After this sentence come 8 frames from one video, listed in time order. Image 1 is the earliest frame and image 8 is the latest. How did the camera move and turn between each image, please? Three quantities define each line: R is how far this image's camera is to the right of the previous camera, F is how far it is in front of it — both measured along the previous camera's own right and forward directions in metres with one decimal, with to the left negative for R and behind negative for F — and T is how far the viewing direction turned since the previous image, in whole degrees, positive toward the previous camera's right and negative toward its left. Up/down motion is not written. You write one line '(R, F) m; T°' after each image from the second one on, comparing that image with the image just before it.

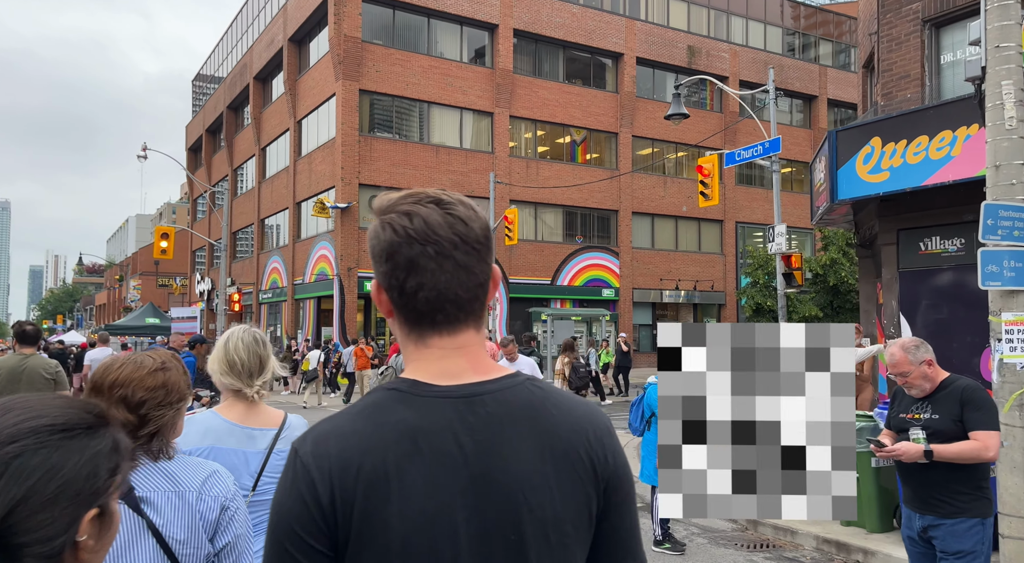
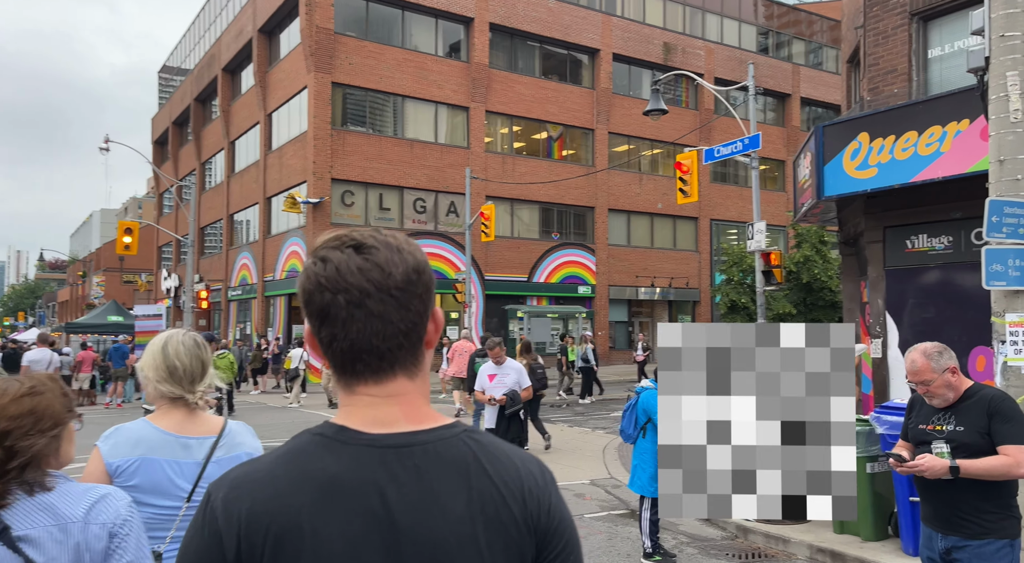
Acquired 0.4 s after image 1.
(-0.1, +0.4) m; +2°
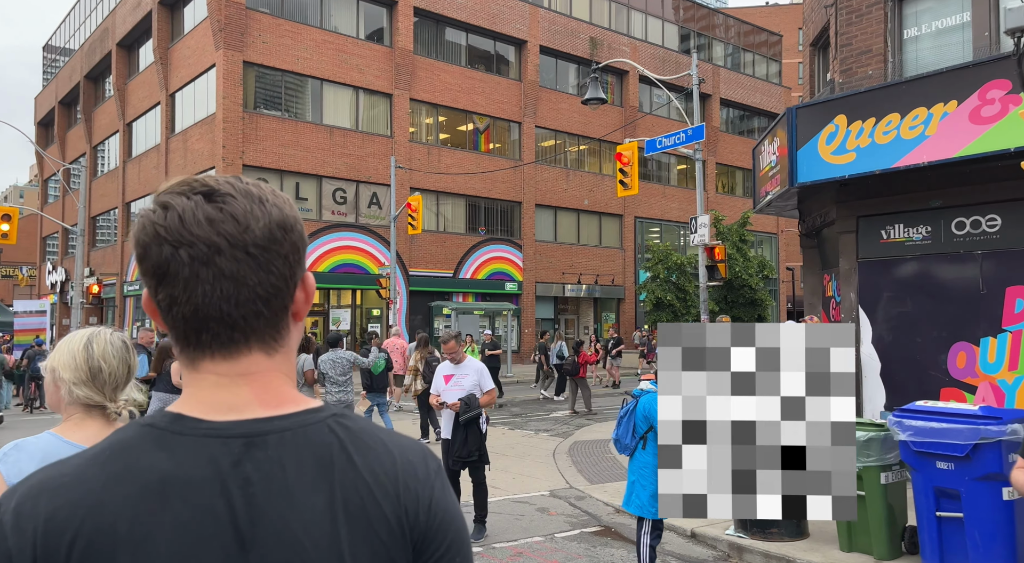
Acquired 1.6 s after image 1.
(-0.4, +1.1) m; +6°
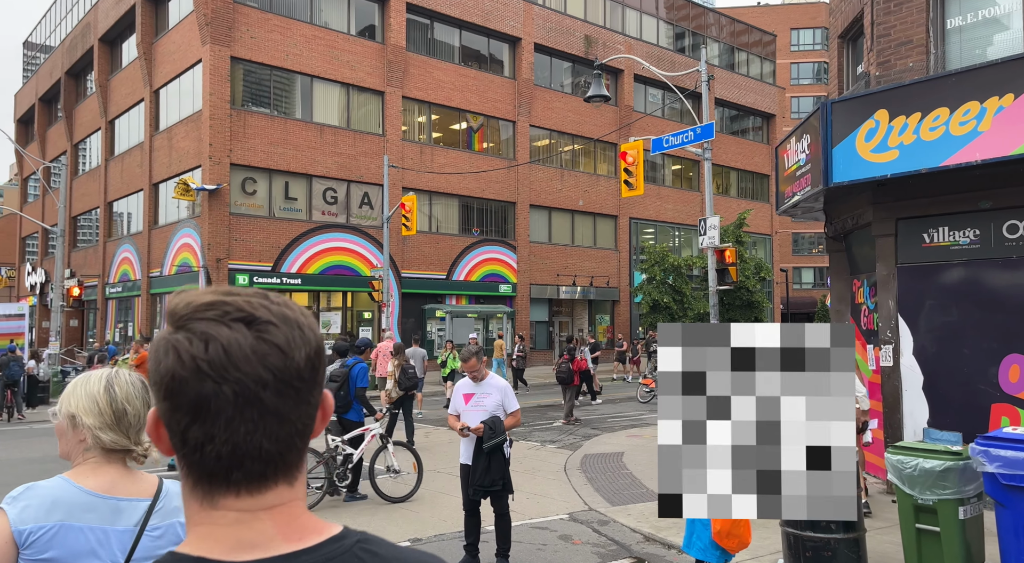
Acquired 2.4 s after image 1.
(-0.3, +0.7) m; +1°
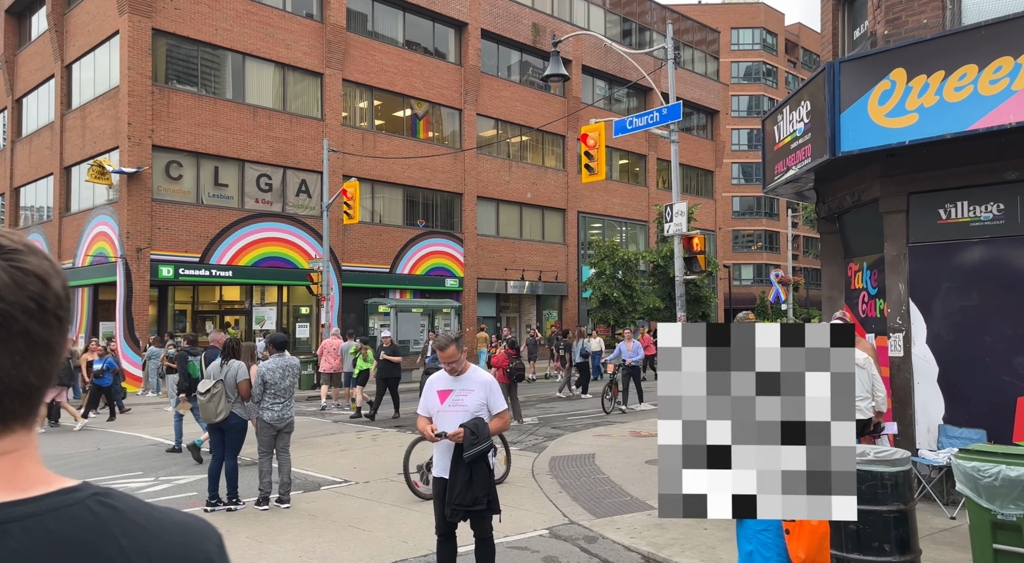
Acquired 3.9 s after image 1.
(-0.3, +1.2) m; +4°
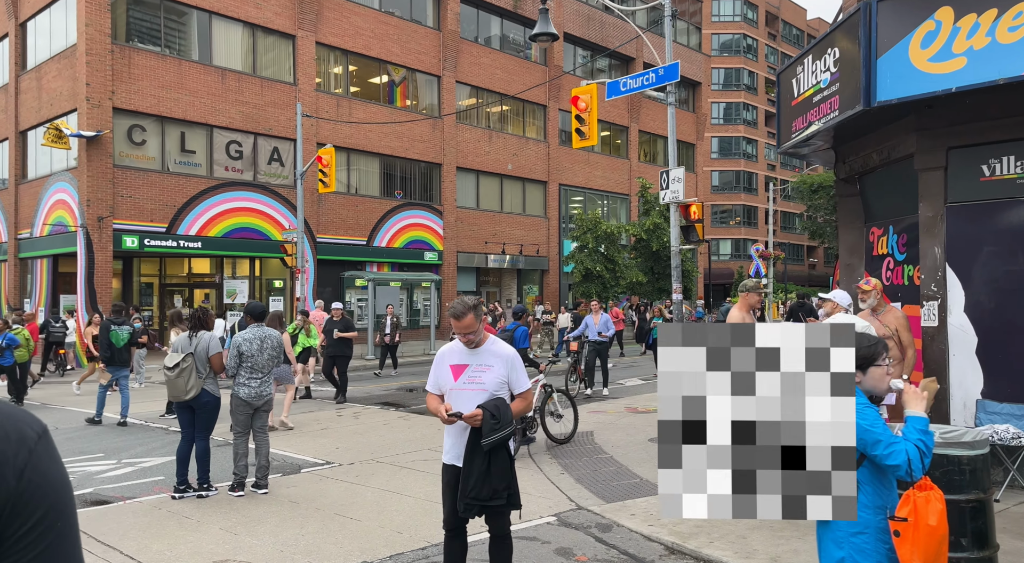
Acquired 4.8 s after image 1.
(-0.3, +0.8) m; +2°
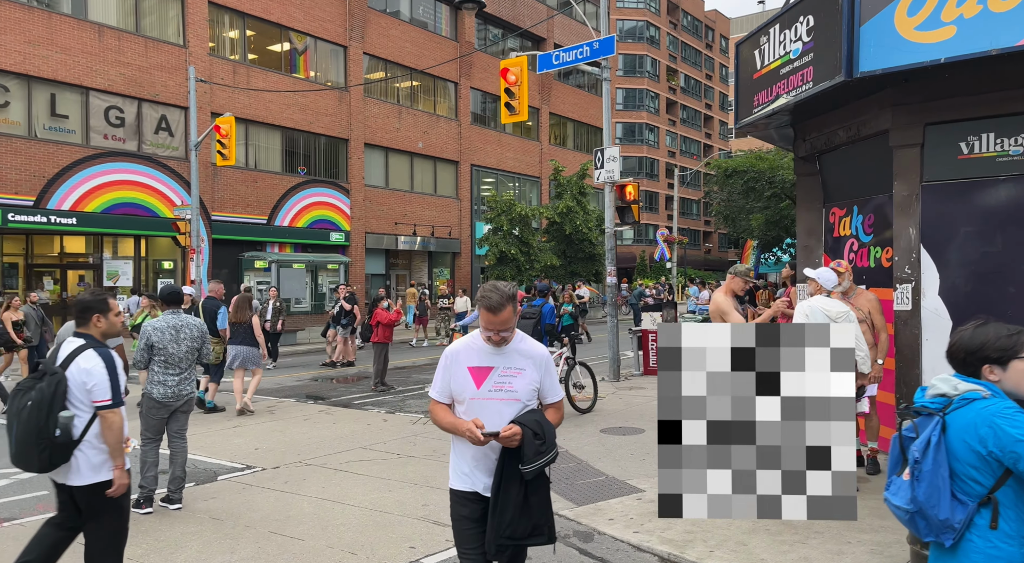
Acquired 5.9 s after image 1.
(-0.5, +0.9) m; +7°
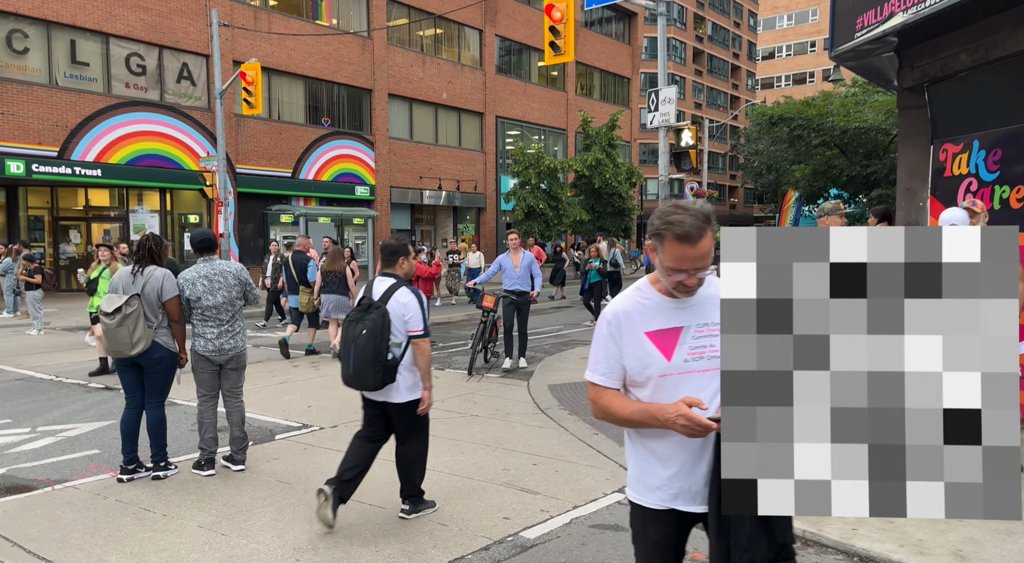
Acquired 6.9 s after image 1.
(-0.6, +0.8) m; -1°
